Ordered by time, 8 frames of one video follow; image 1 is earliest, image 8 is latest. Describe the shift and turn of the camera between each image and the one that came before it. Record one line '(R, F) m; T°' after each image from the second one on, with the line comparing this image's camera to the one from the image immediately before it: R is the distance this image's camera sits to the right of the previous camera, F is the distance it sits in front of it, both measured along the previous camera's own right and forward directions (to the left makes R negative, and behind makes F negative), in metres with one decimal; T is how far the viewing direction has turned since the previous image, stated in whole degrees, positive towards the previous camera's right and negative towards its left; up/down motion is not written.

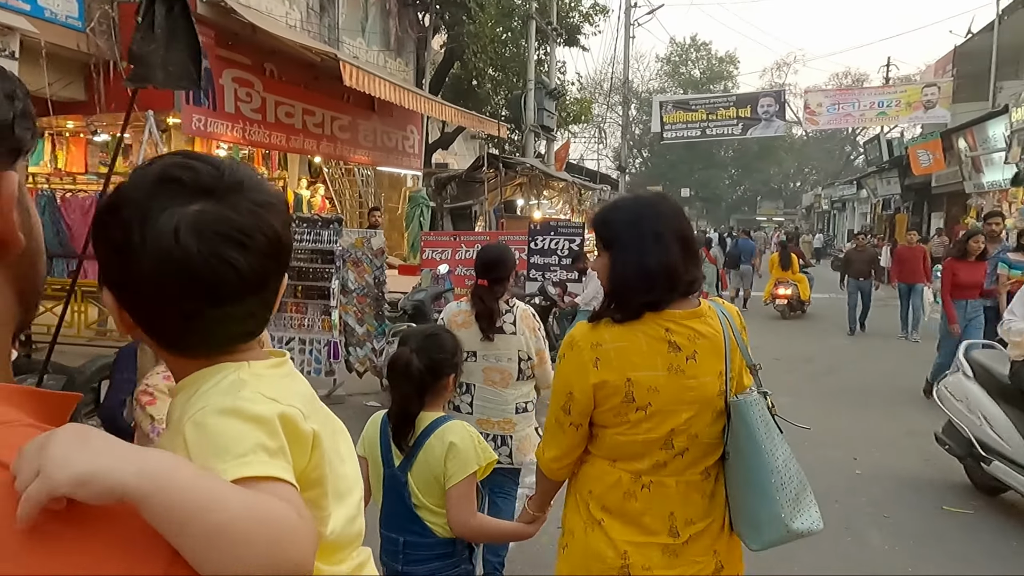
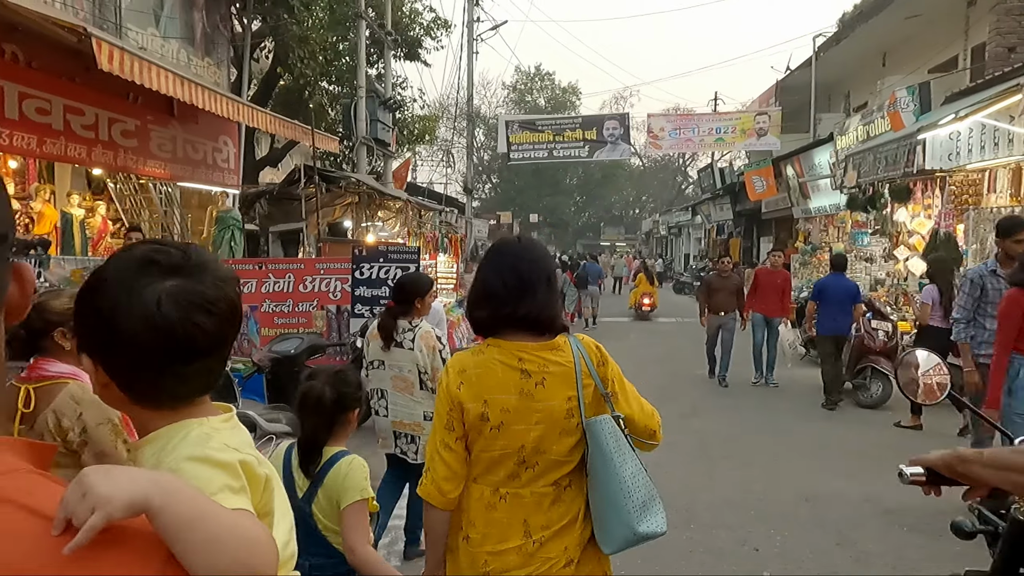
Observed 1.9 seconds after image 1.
(+0.3, +1.0) m; +13°
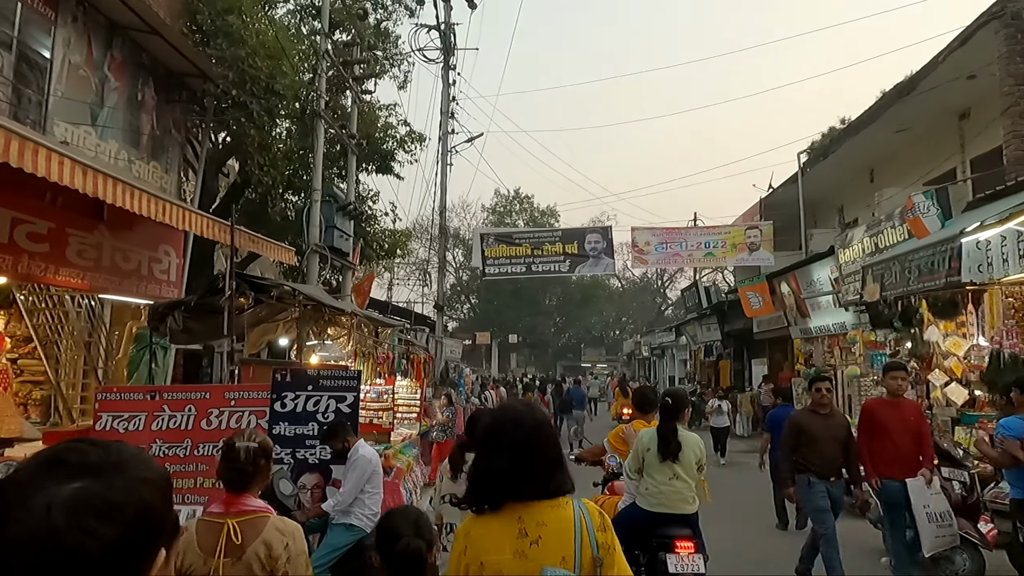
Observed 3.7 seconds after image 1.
(+0.1, +1.2) m; +2°
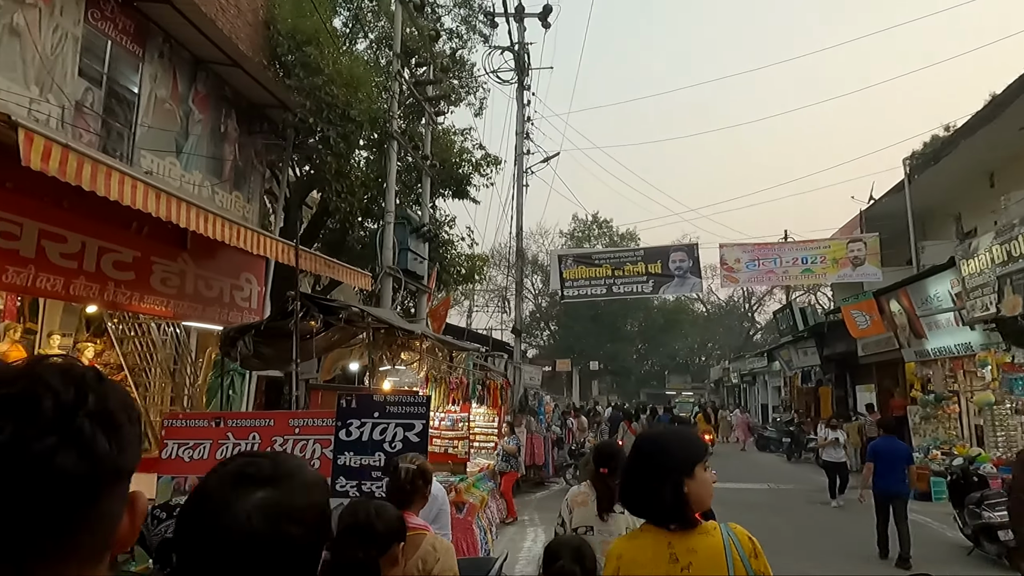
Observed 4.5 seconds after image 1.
(0.0, +0.4) m; -7°
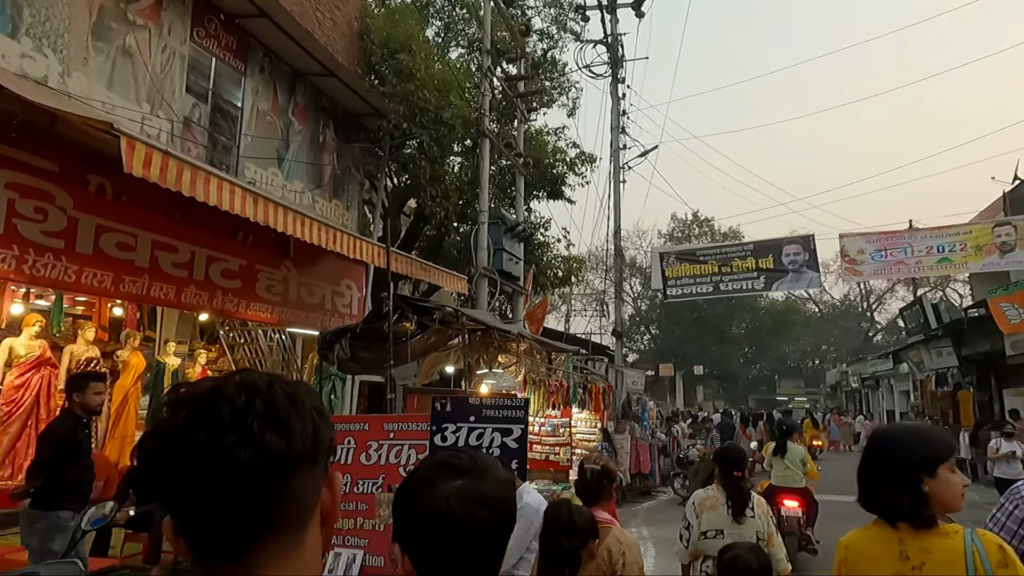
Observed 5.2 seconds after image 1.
(0.0, +0.3) m; -8°
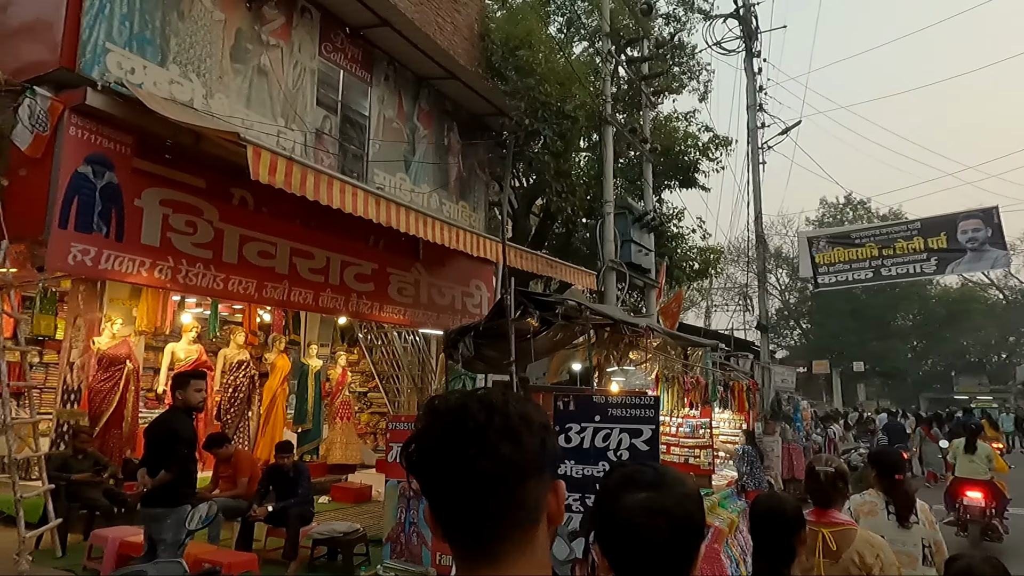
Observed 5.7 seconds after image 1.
(+0.1, +0.3) m; -12°
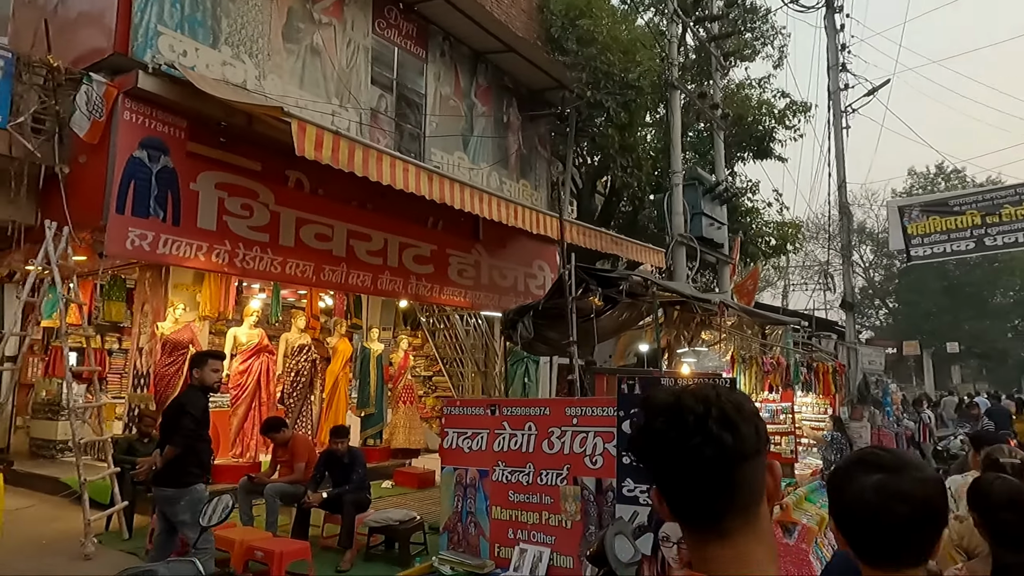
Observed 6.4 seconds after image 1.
(+0.1, +0.3) m; -6°
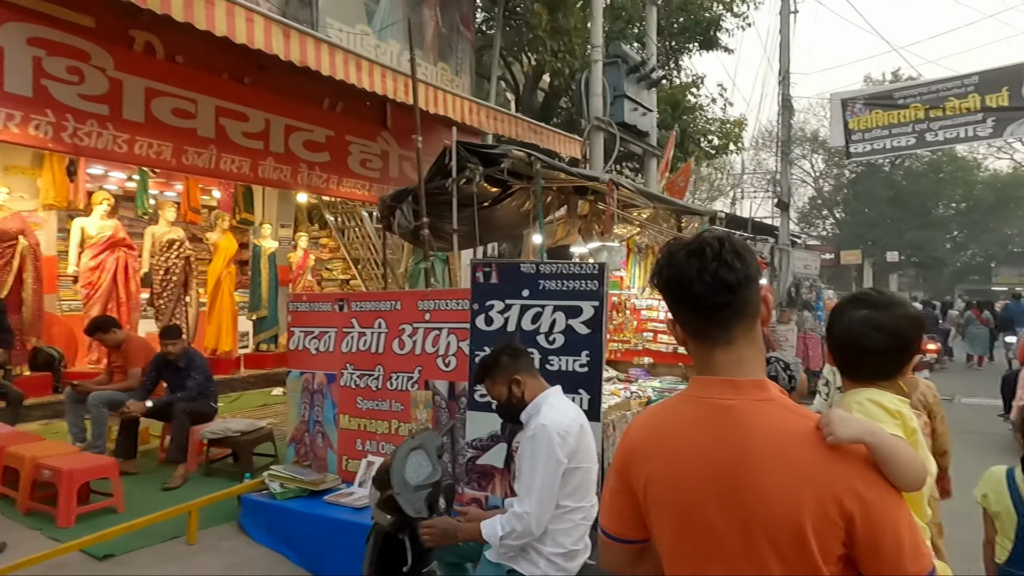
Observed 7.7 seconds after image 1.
(+0.5, +0.6) m; +3°
